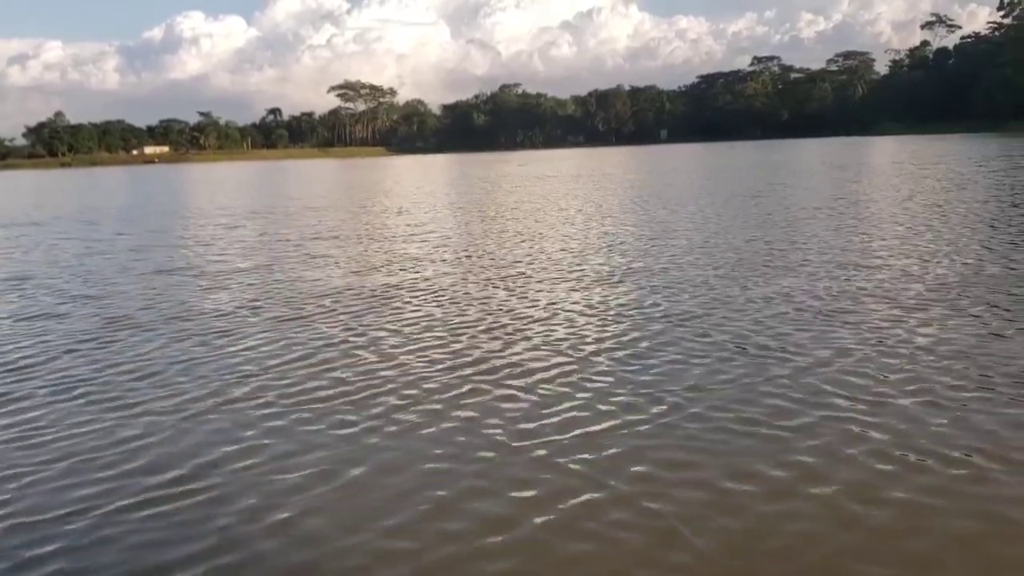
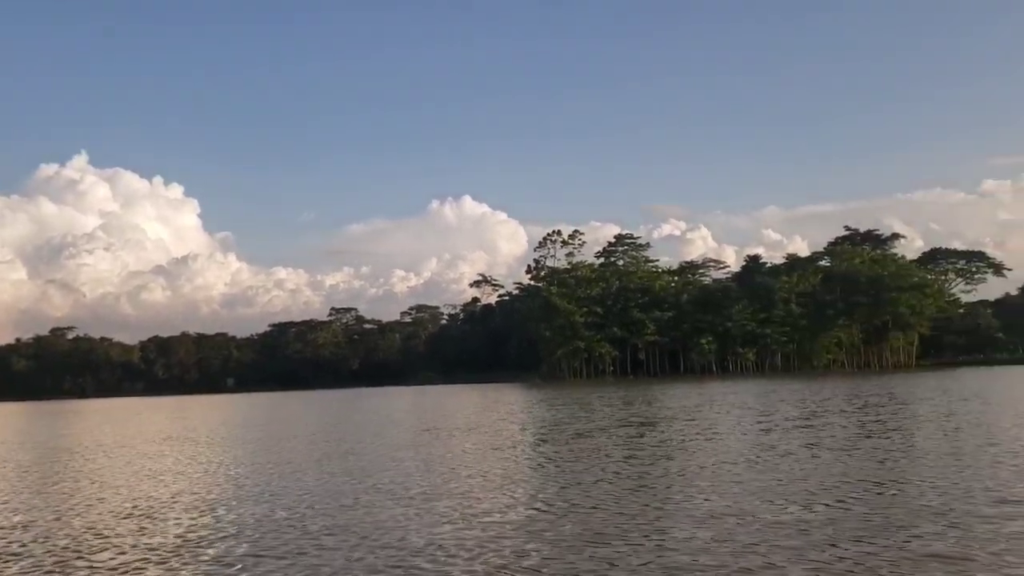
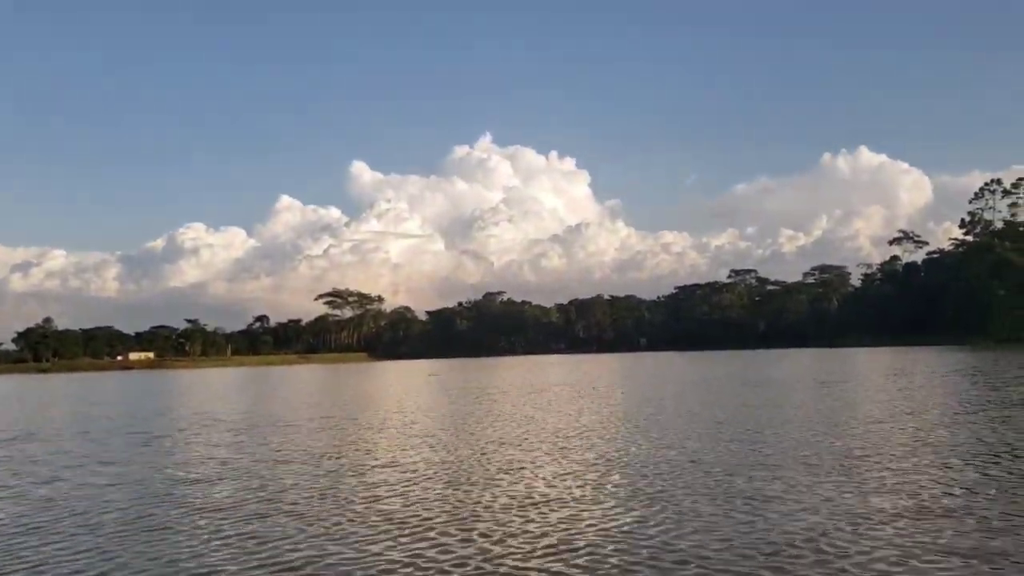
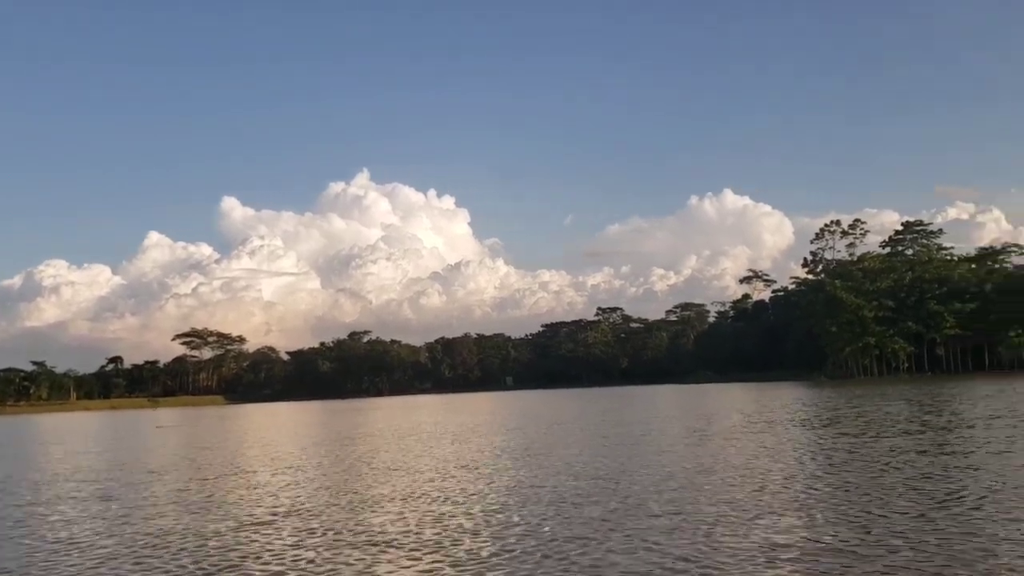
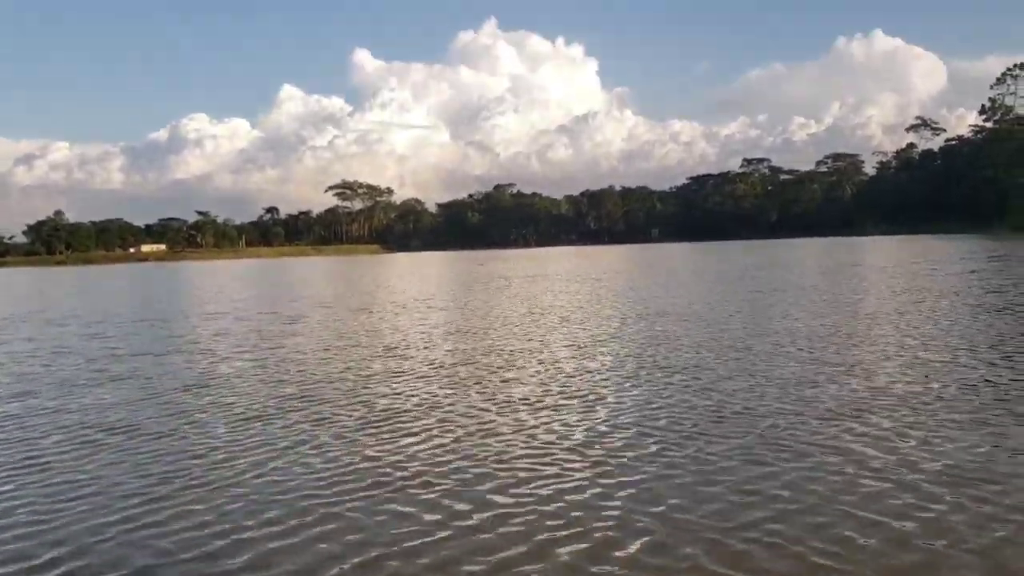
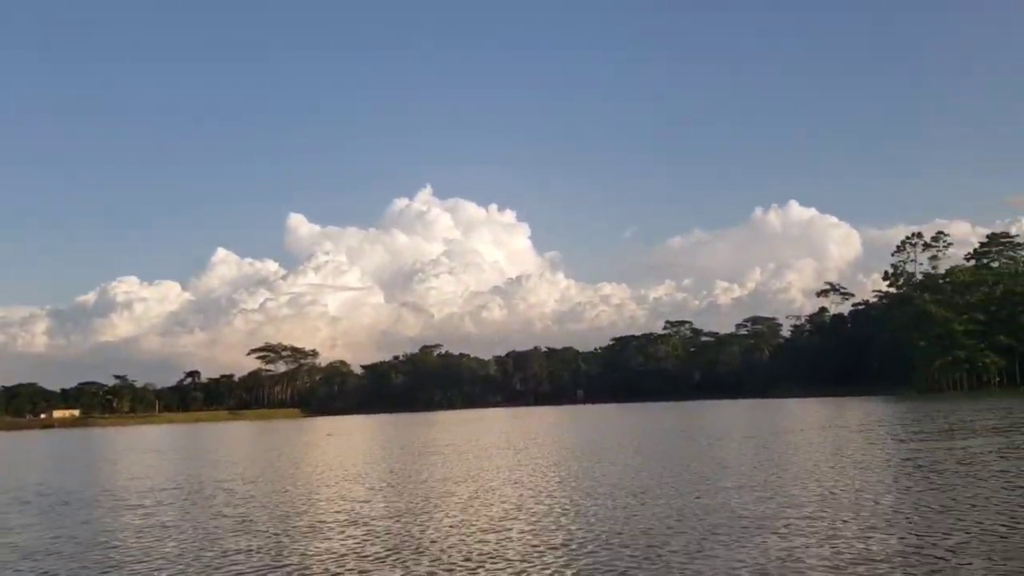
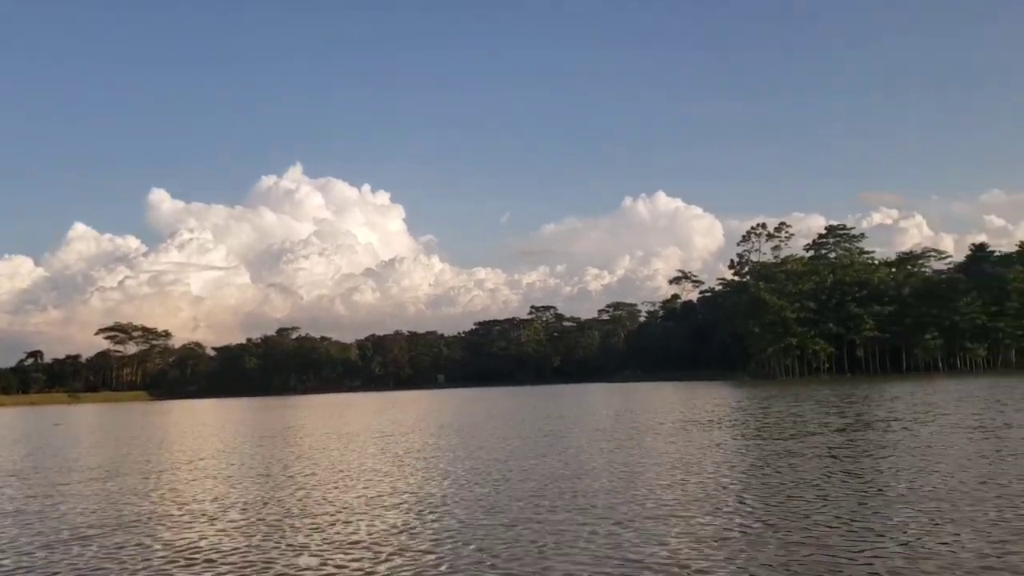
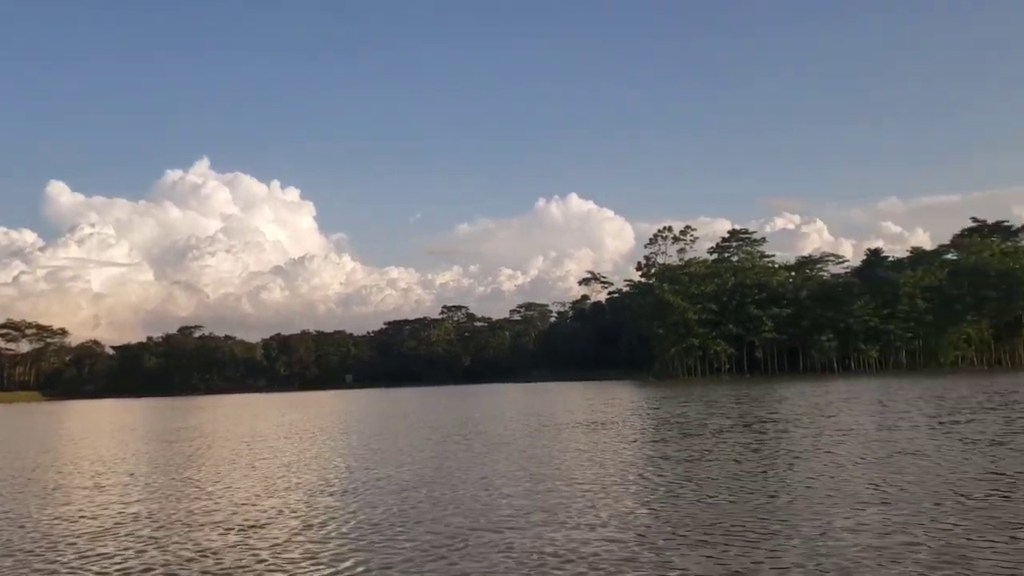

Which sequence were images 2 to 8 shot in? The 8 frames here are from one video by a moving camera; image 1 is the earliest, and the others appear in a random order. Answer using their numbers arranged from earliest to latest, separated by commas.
5, 3, 6, 4, 7, 8, 2
